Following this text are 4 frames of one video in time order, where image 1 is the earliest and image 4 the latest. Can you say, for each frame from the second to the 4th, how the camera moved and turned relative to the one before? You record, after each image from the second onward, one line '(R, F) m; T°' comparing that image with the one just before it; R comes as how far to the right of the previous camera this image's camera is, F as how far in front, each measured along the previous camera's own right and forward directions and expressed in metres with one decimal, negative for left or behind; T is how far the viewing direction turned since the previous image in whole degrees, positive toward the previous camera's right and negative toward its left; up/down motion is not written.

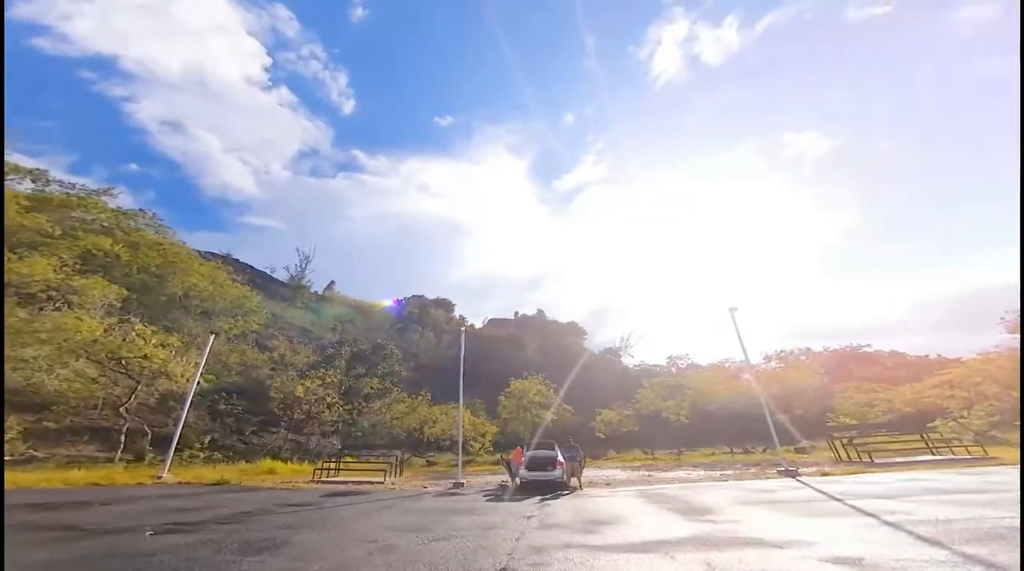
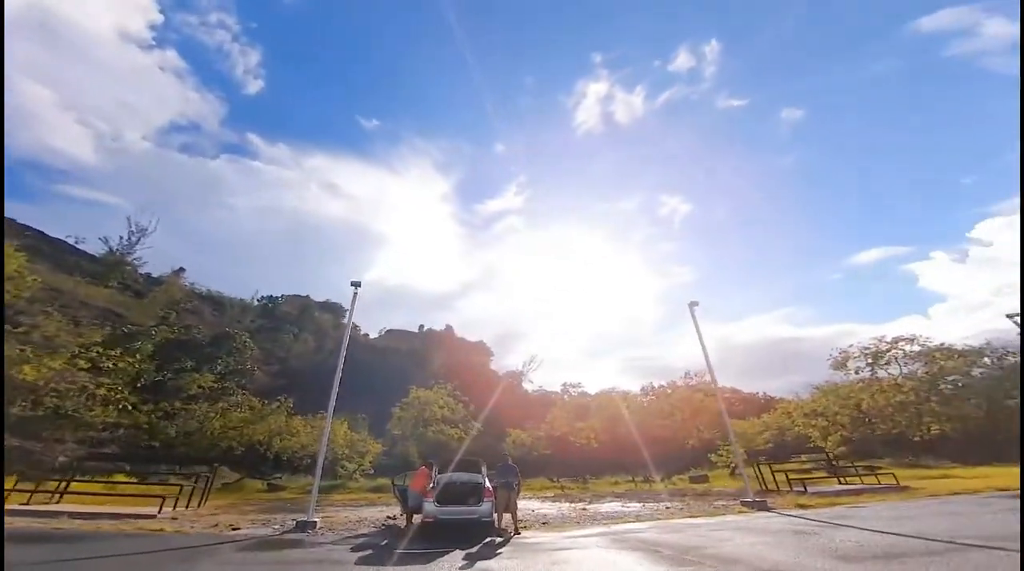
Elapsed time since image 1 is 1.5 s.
(-0.1, +4.4) m; +8°
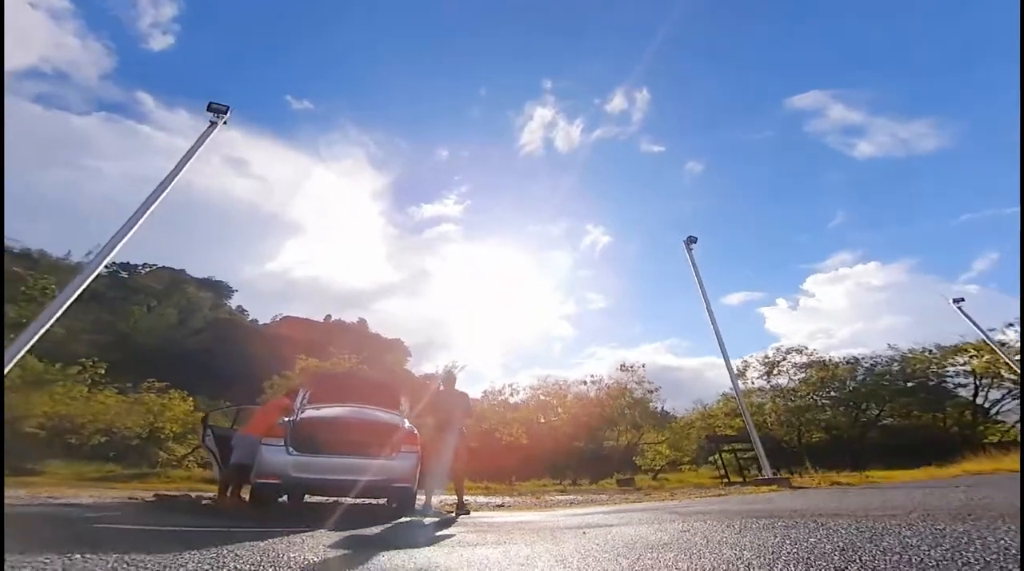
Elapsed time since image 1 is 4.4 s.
(-0.2, +4.2) m; +7°
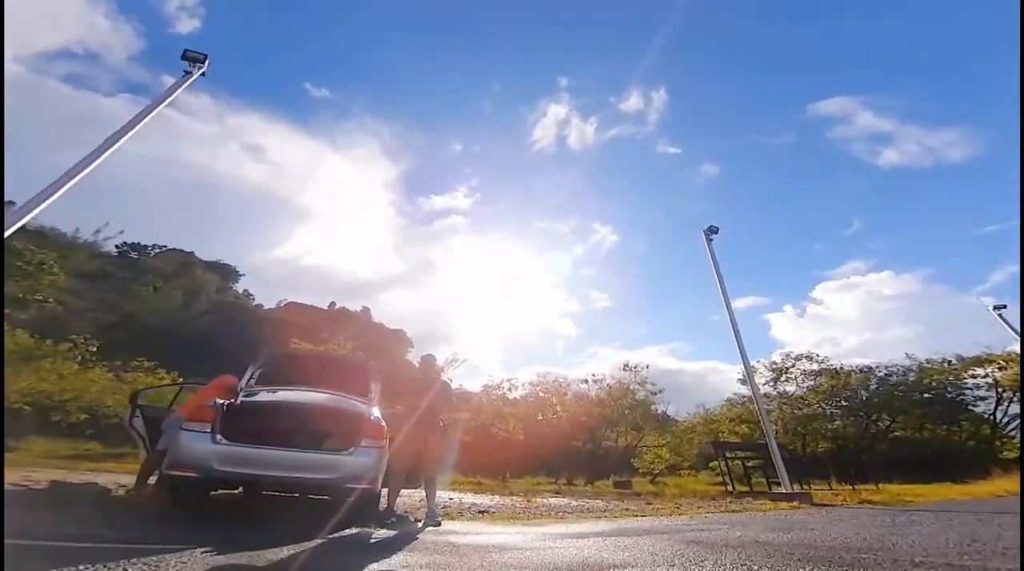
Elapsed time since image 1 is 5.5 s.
(+0.1, +0.5) m; 0°
